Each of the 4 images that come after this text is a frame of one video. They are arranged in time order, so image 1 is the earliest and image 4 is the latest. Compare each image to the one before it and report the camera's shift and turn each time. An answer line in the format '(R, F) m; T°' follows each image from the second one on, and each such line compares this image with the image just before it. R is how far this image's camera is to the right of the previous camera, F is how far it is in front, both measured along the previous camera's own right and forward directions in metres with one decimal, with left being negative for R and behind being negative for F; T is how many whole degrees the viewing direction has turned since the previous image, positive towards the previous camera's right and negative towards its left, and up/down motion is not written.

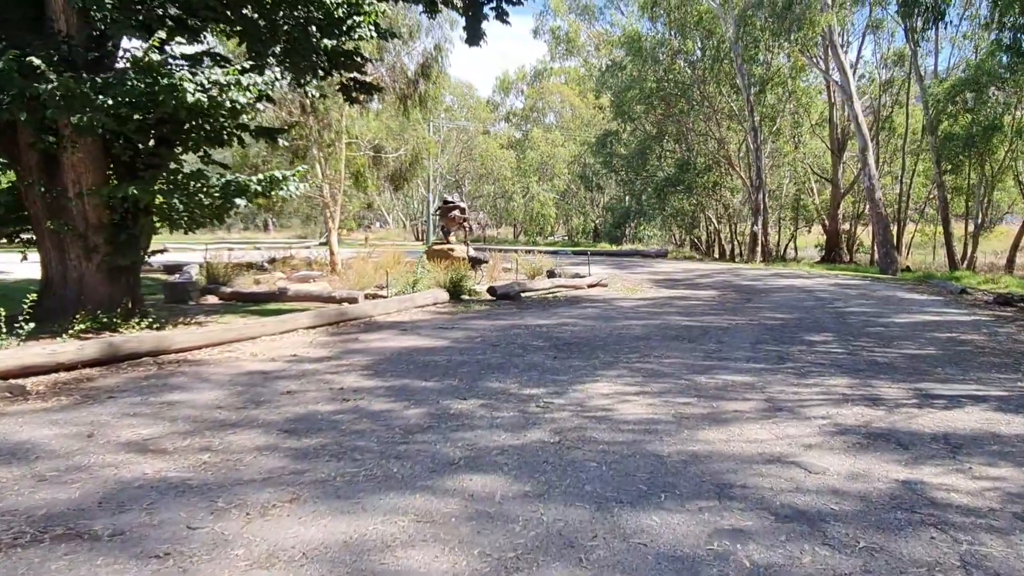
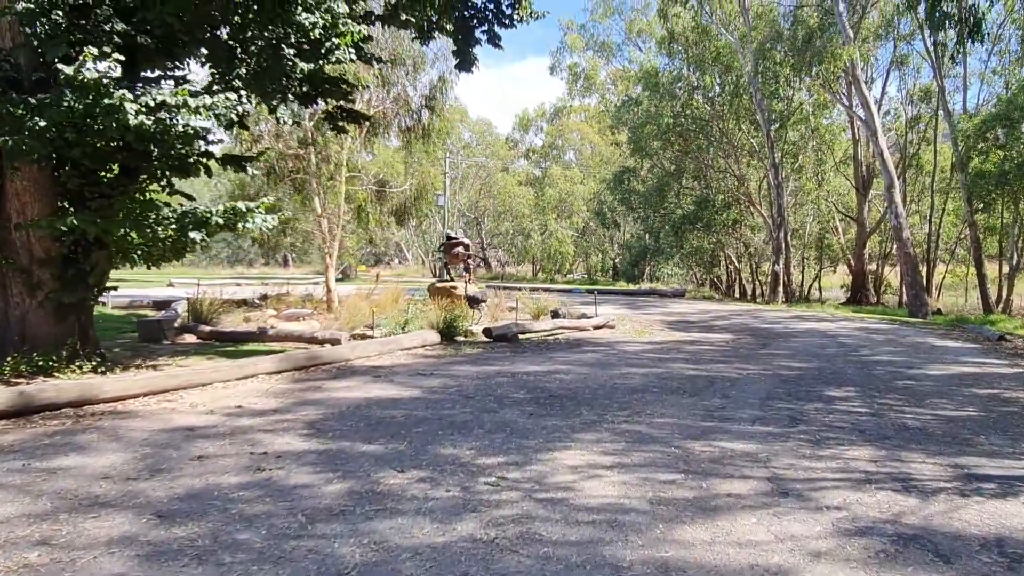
(+0.4, +0.8) m; -2°
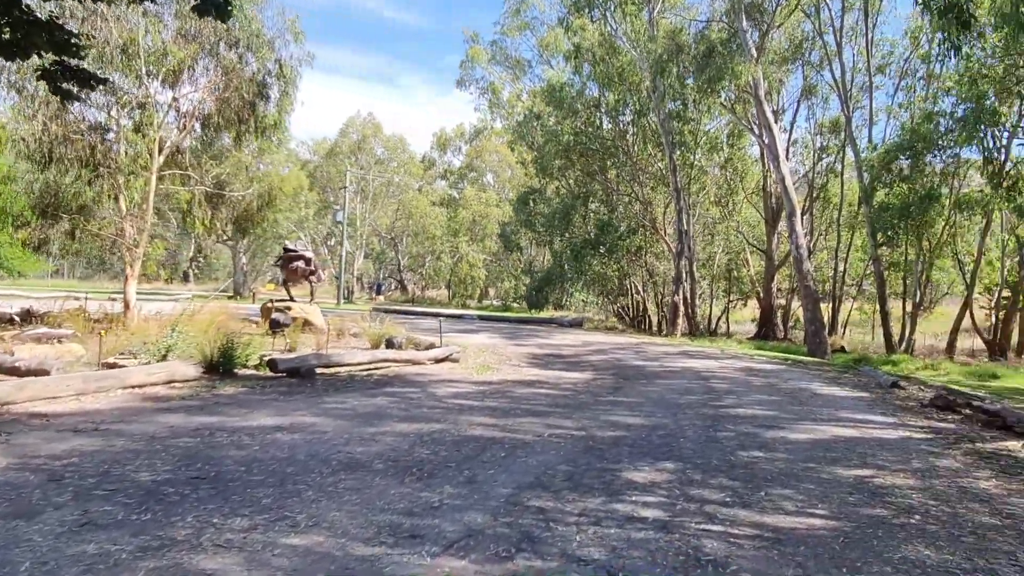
(+2.0, +2.3) m; +5°
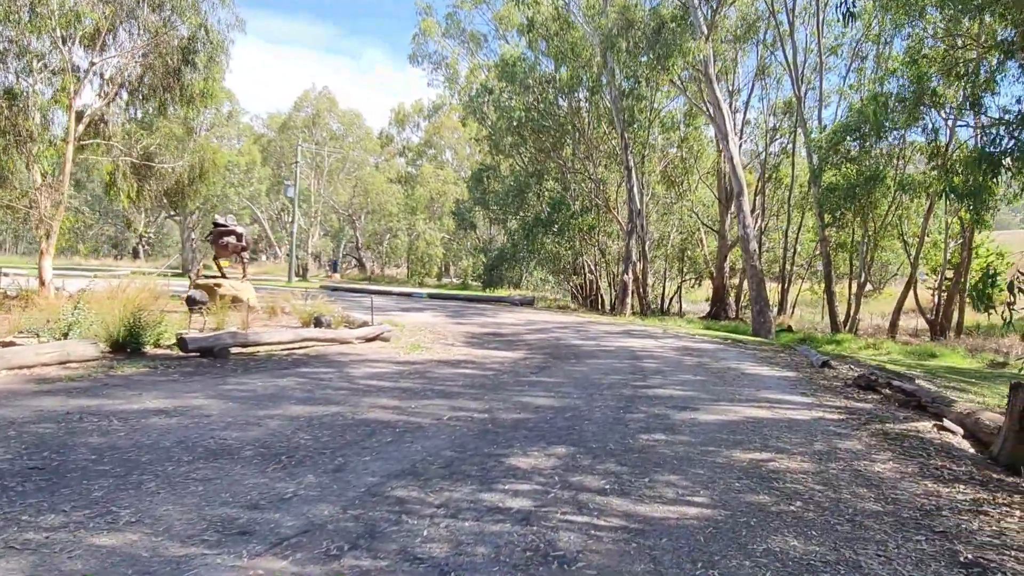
(+0.6, +0.3) m; +3°
